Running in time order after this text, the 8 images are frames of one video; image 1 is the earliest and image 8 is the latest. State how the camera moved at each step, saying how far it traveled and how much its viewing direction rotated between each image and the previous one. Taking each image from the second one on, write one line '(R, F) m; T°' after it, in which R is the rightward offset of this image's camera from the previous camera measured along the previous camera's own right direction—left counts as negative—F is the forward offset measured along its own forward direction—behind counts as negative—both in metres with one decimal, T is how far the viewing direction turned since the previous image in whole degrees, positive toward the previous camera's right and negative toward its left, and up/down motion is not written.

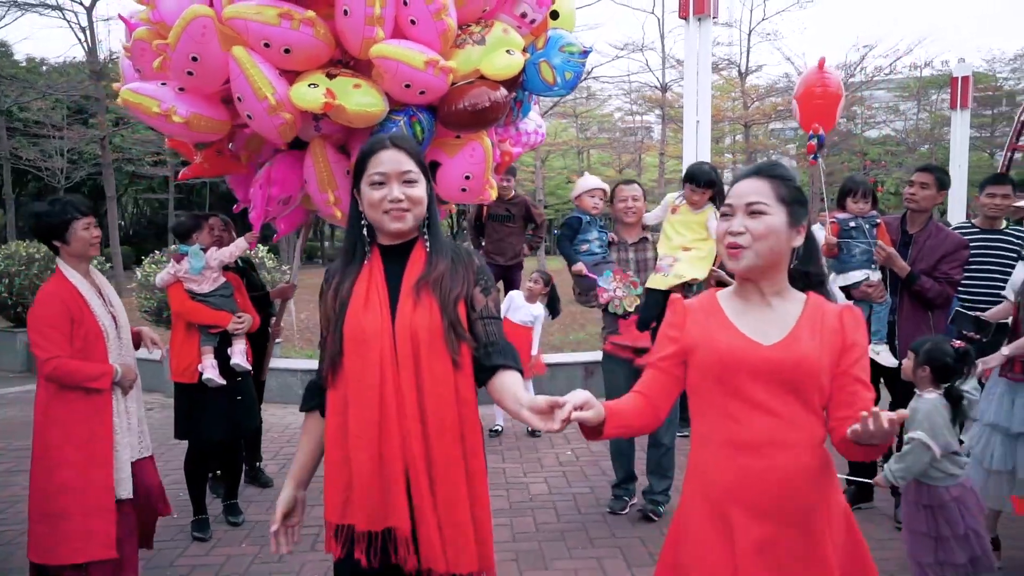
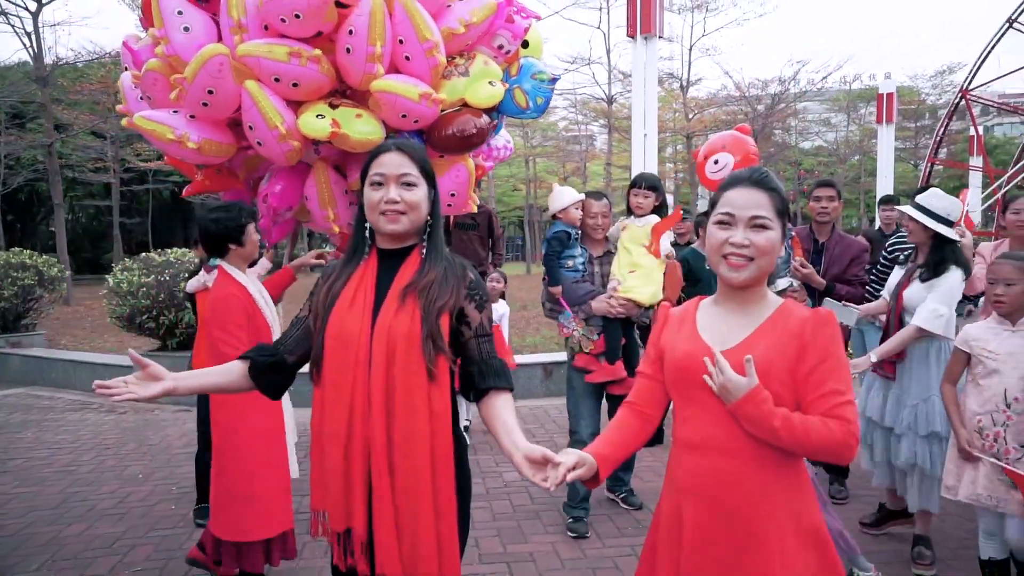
(-0.2, -0.4) m; +4°
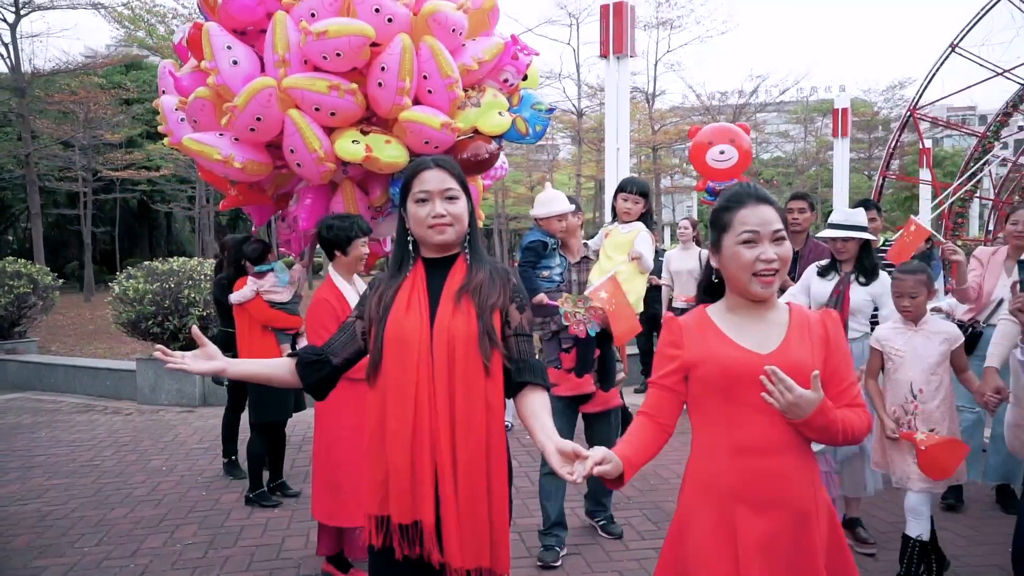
(-0.2, -0.5) m; +3°
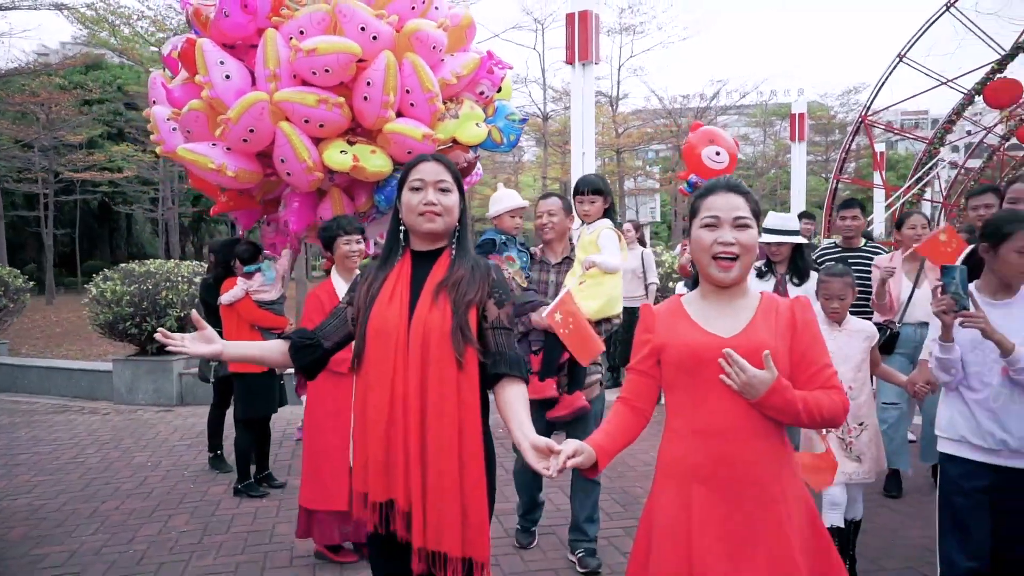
(-0.1, -0.3) m; +2°
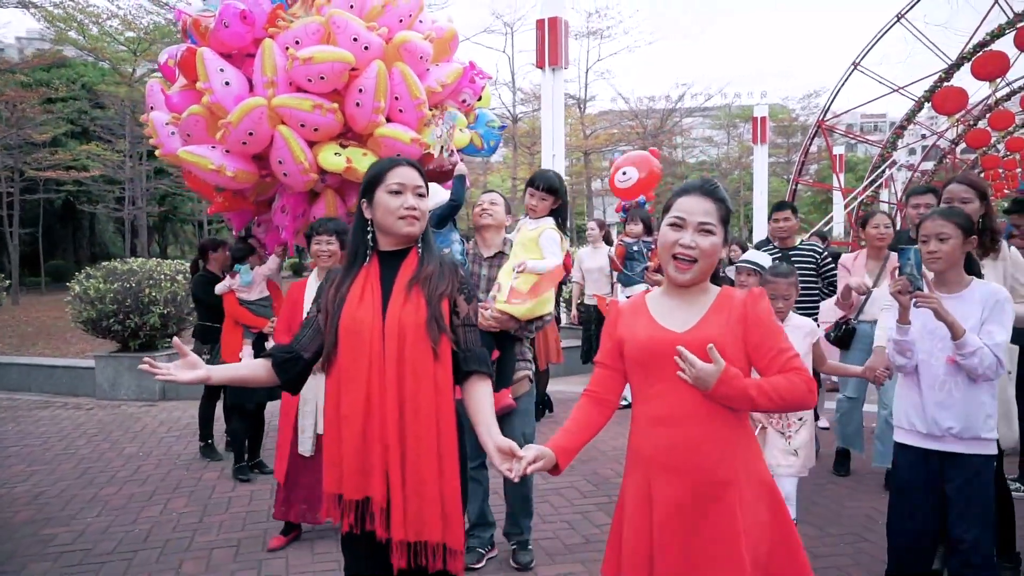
(-0.1, -0.3) m; +2°
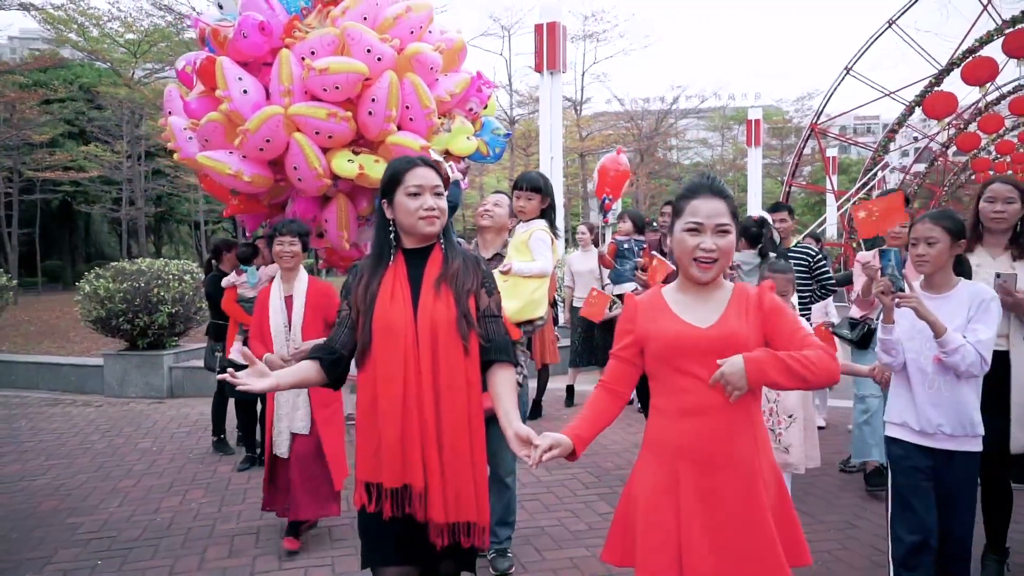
(-0.1, -0.2) m; 0°
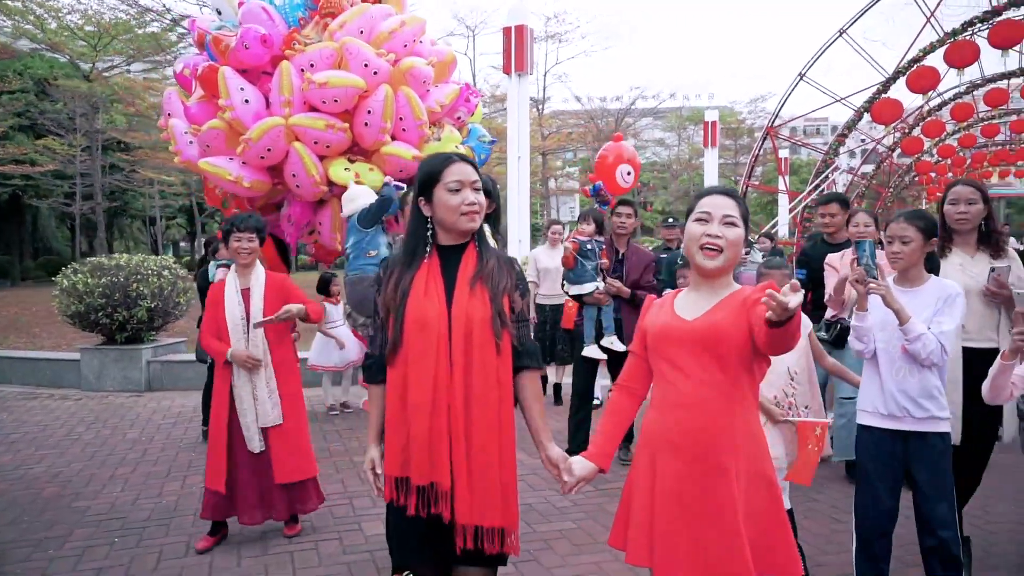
(-0.2, -0.3) m; +3°
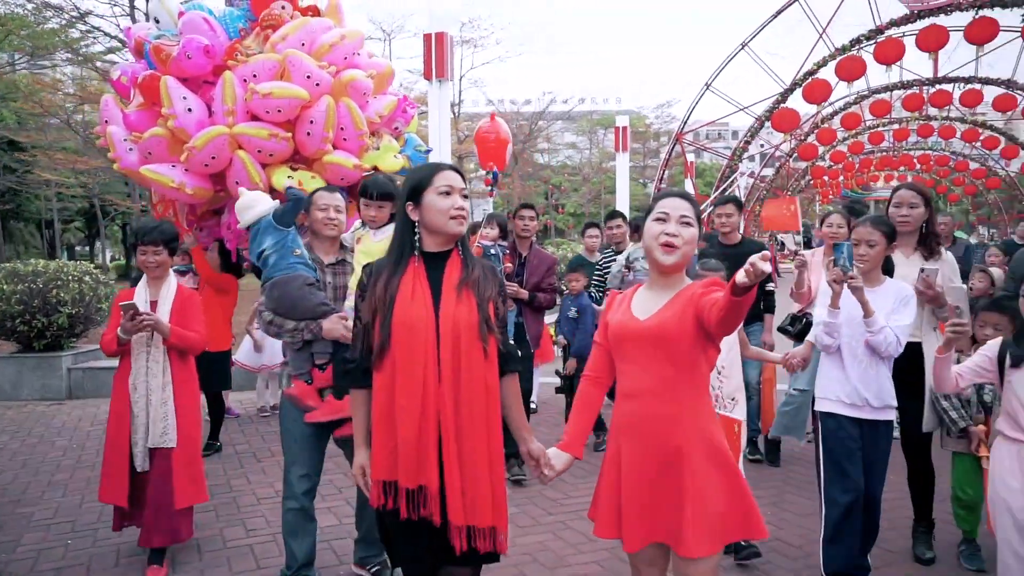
(-0.2, -0.3) m; +6°
